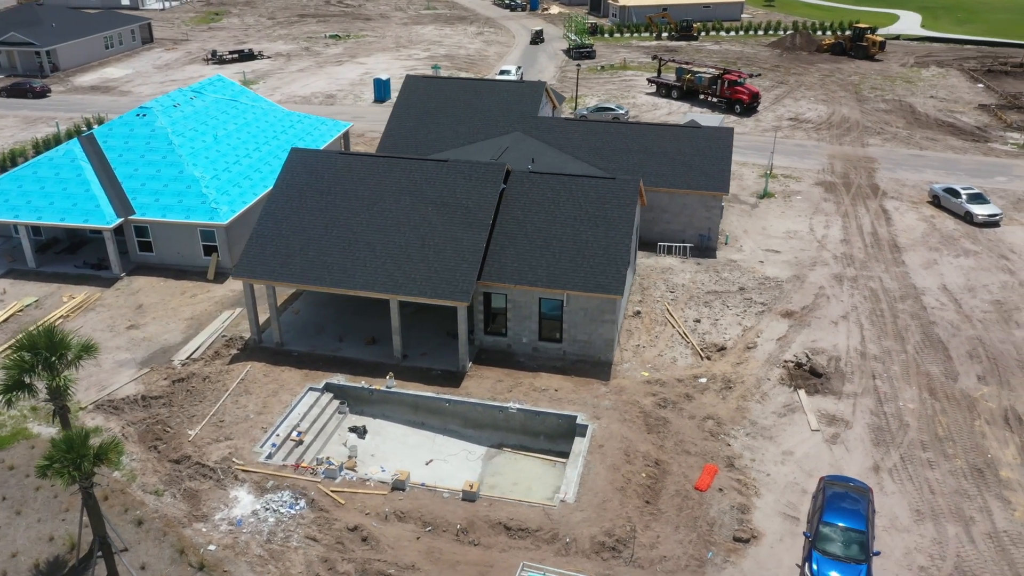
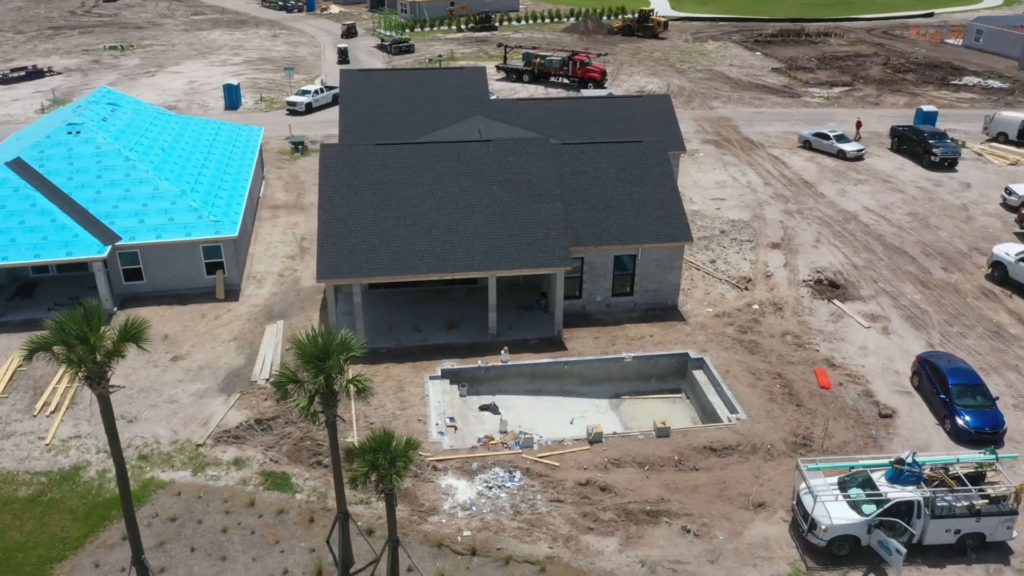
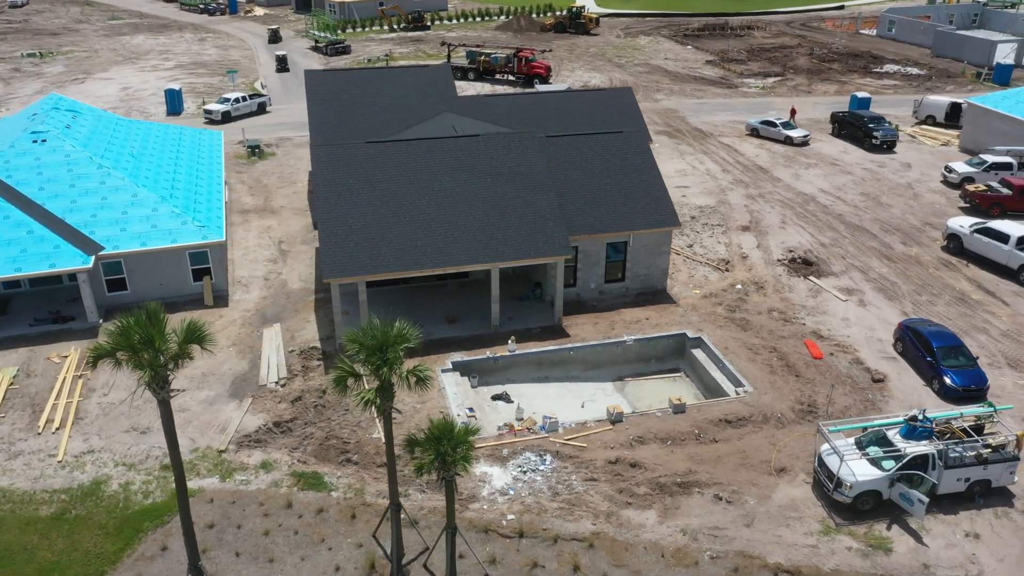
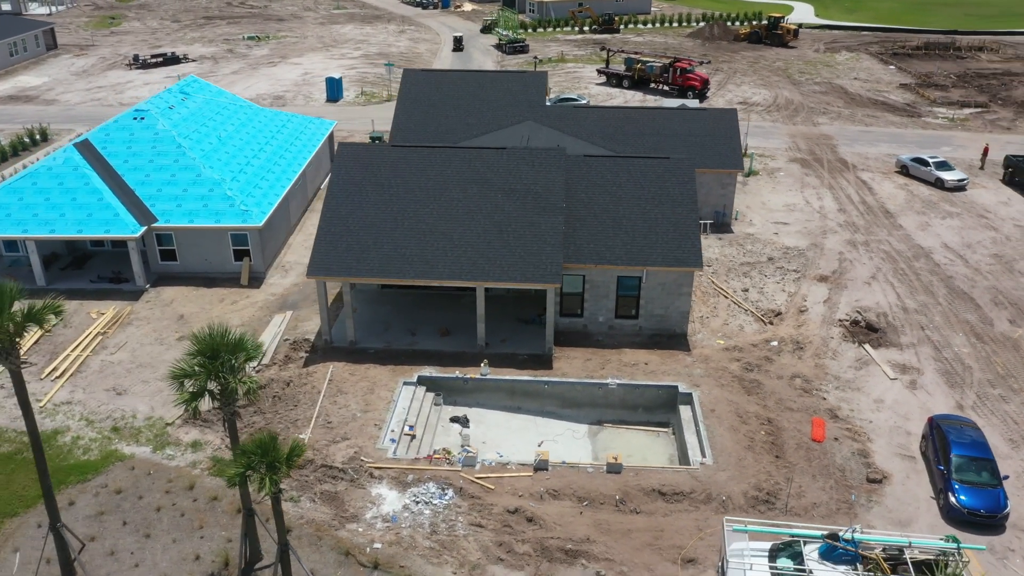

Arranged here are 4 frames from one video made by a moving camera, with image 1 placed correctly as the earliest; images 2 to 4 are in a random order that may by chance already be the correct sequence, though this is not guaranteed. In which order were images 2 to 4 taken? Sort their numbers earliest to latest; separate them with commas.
4, 2, 3
